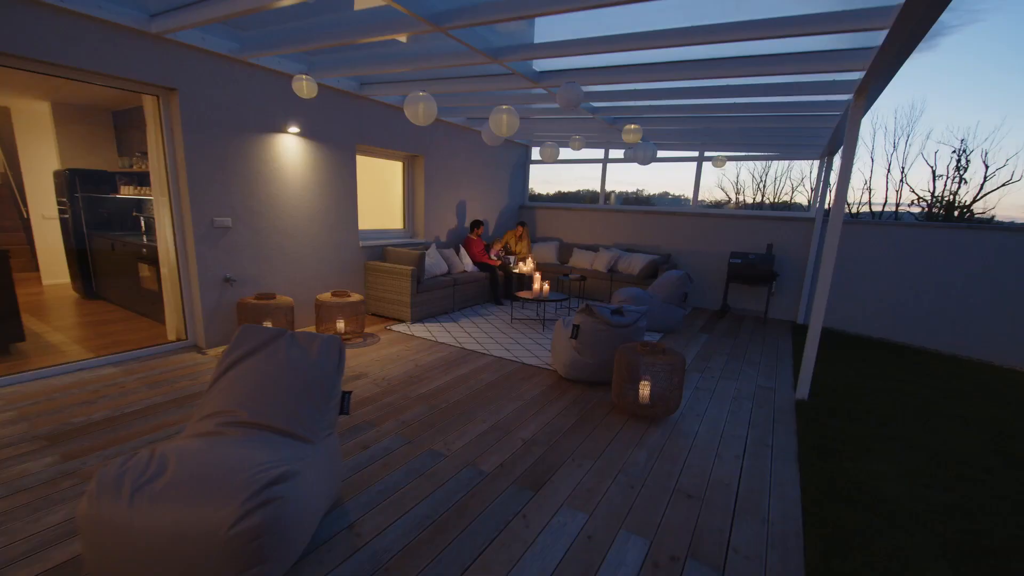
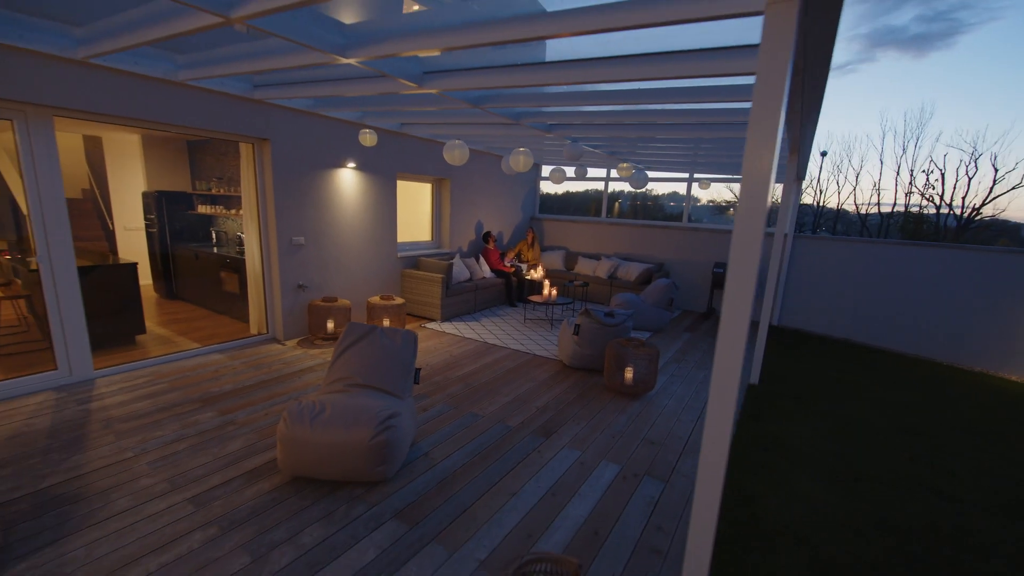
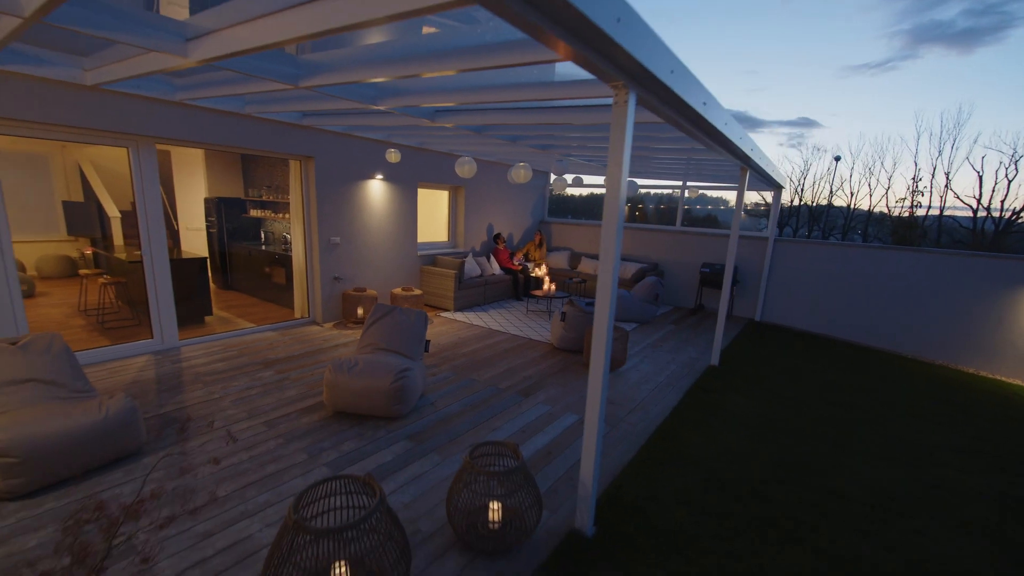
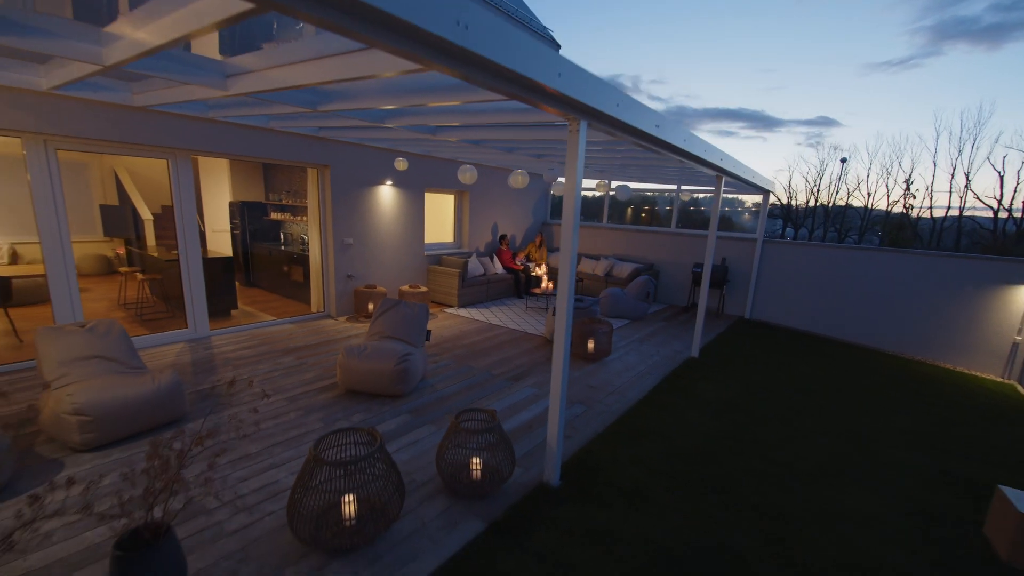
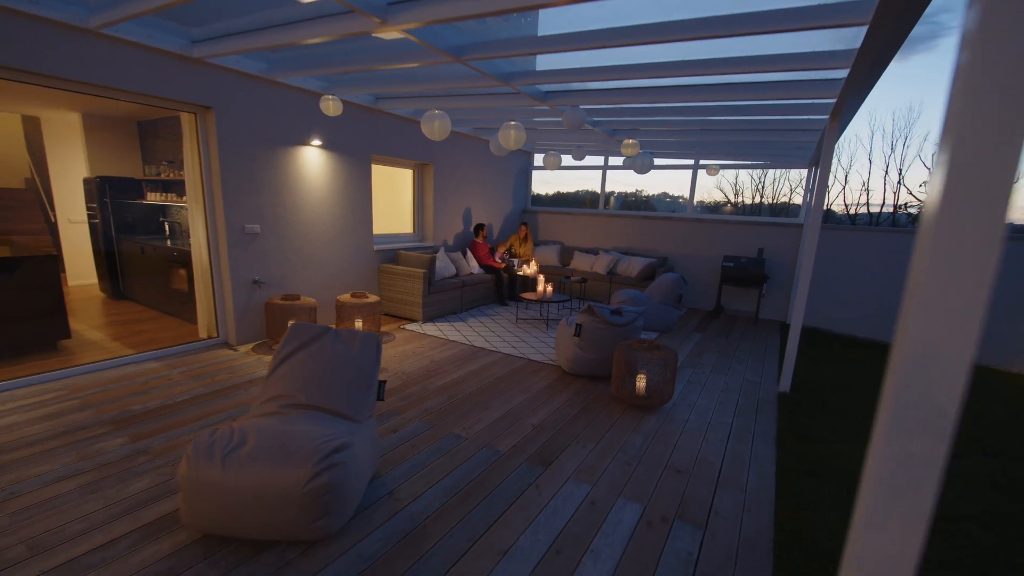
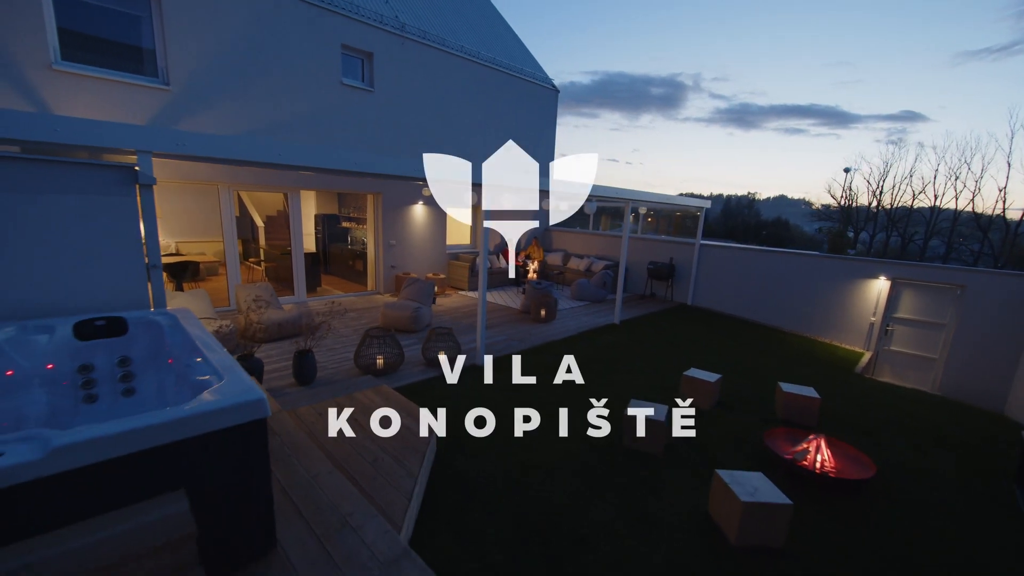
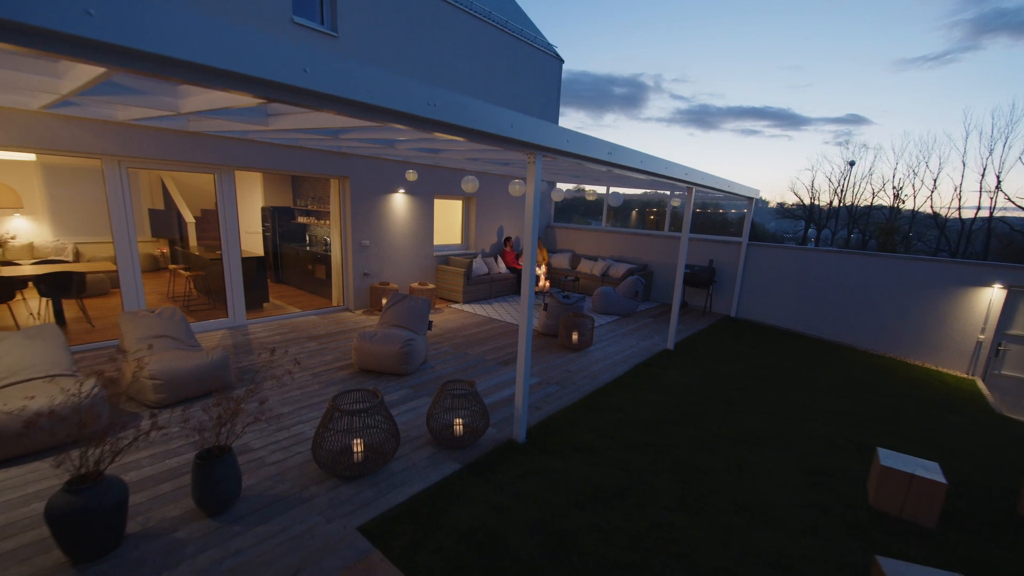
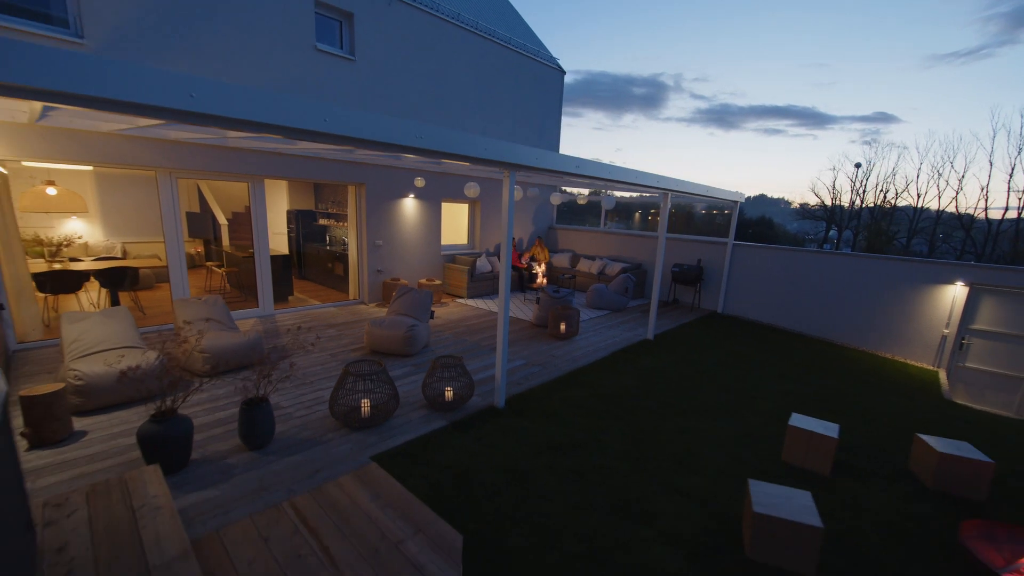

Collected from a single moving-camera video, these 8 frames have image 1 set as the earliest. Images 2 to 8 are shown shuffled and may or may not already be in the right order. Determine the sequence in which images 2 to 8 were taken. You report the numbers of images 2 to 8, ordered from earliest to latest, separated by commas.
5, 2, 3, 4, 7, 8, 6
